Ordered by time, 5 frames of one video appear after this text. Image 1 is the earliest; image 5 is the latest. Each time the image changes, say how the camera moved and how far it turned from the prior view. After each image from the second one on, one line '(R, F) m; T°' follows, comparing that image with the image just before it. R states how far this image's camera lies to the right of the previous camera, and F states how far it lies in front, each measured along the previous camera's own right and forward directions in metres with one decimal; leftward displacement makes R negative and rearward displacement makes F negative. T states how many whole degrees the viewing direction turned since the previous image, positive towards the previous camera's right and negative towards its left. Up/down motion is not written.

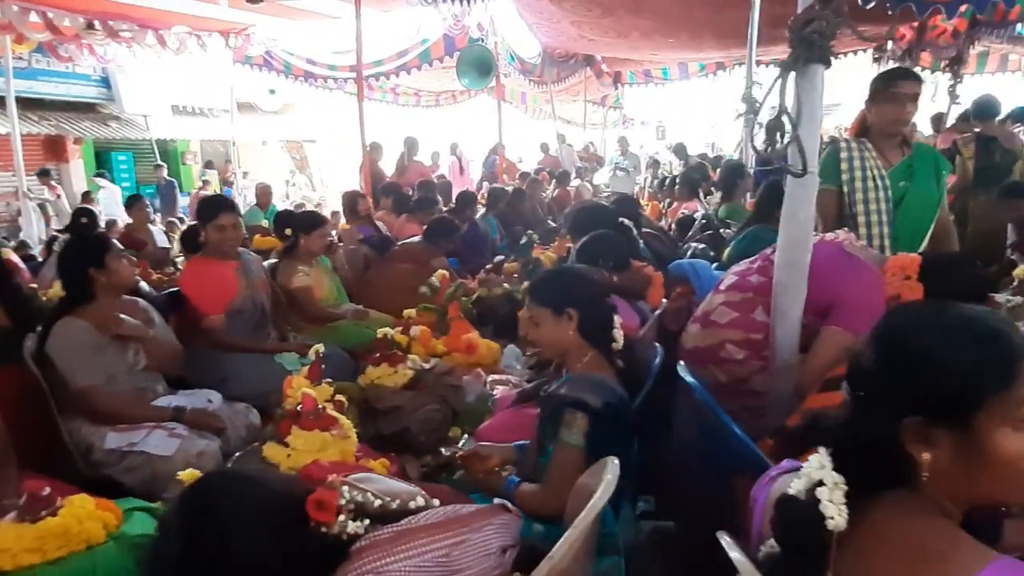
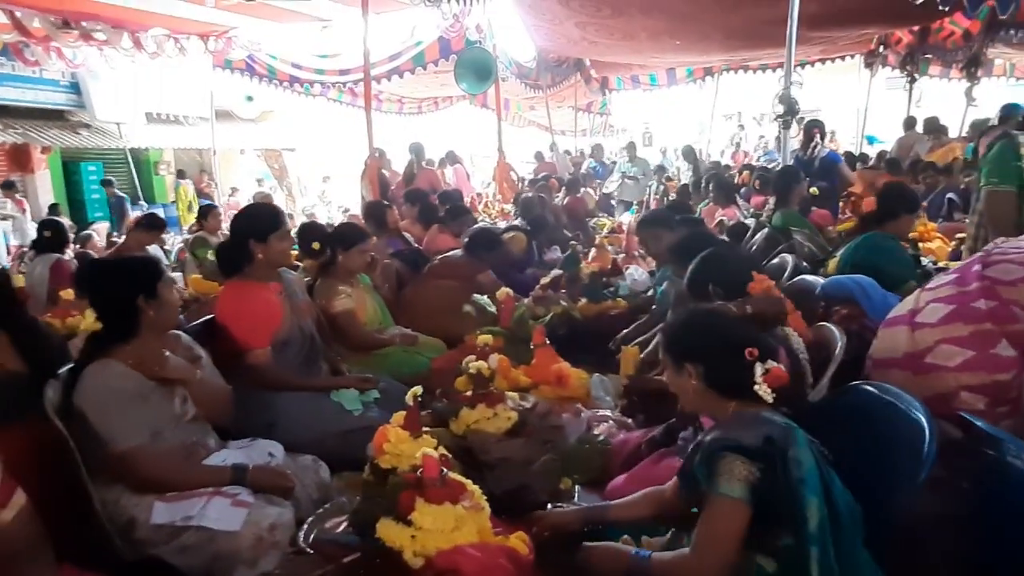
(-0.6, +0.5) m; +3°
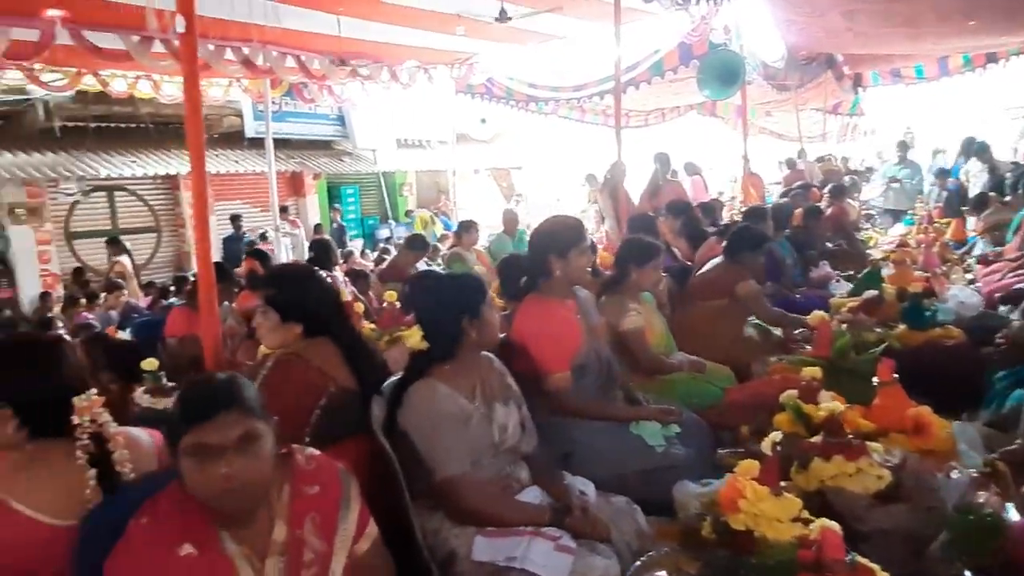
(-0.5, +0.3) m; -17°
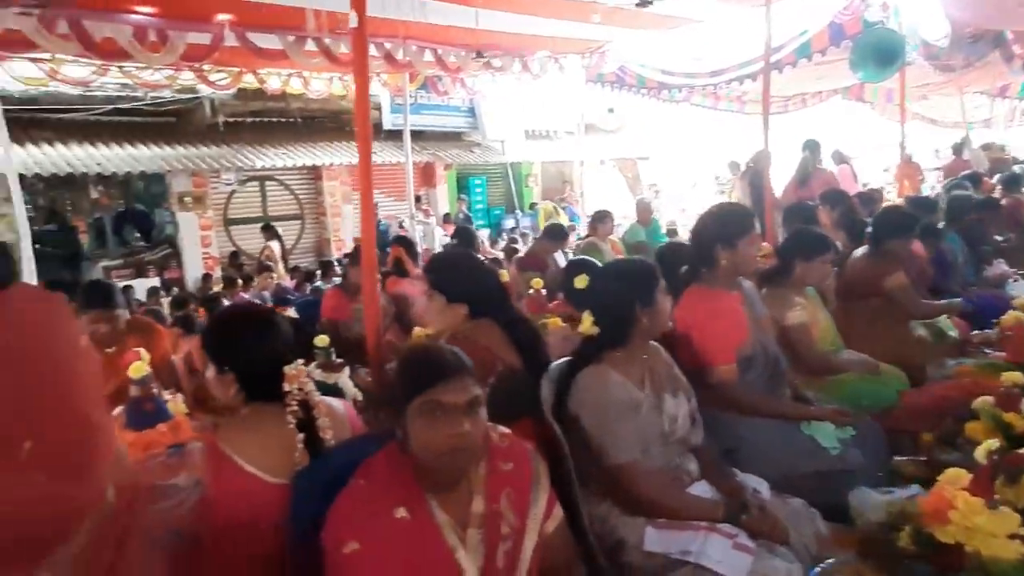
(-0.2, 0.0) m; -10°
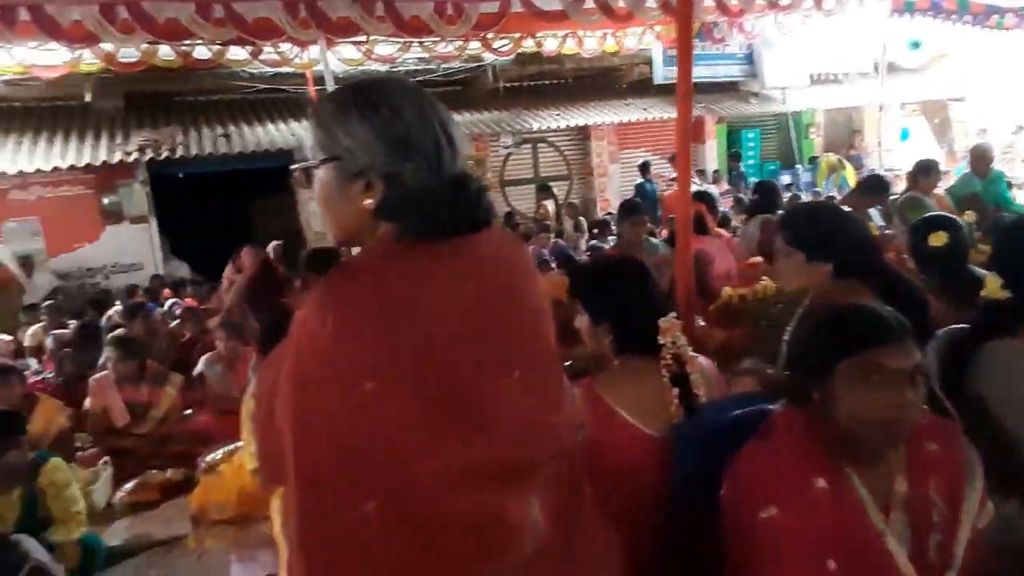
(-0.3, 0.0) m; -21°
